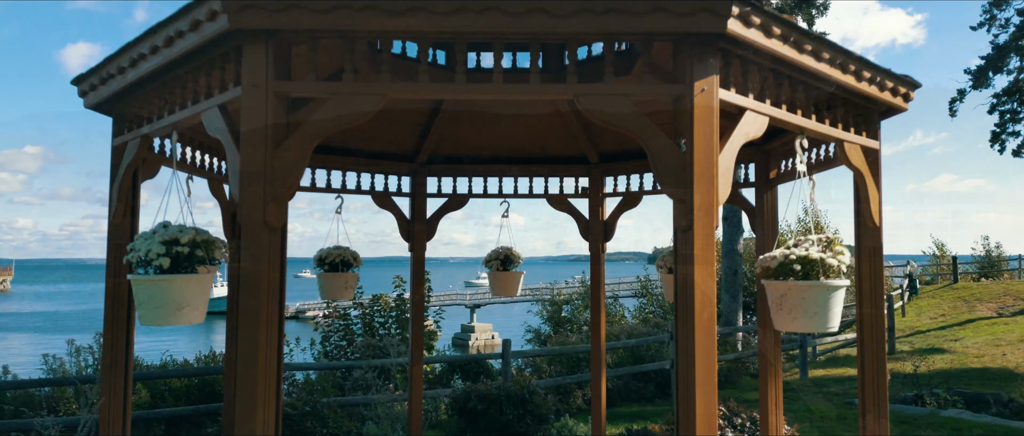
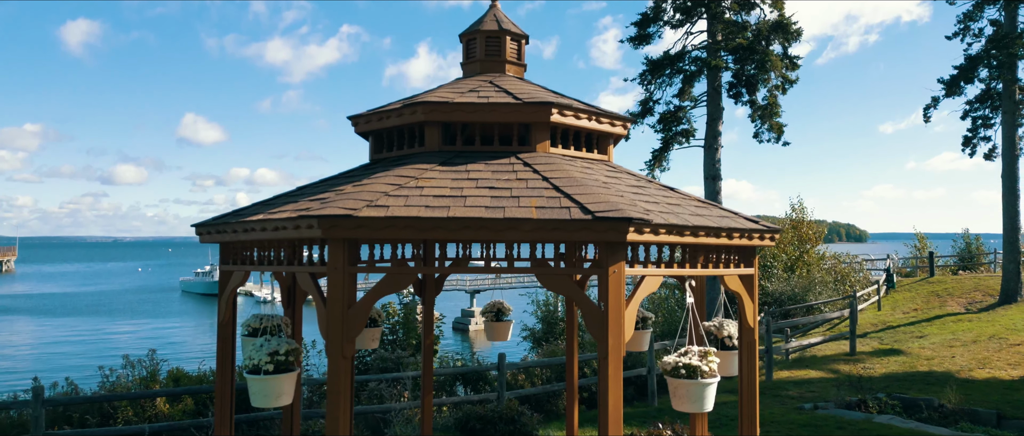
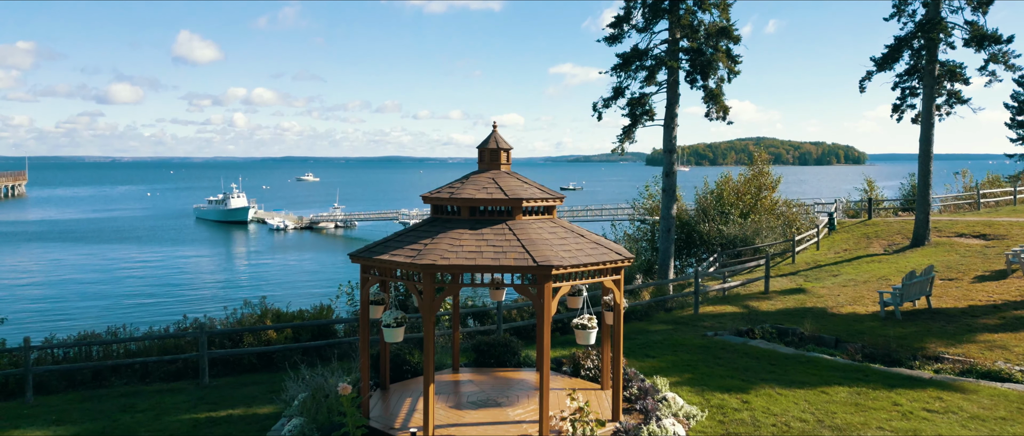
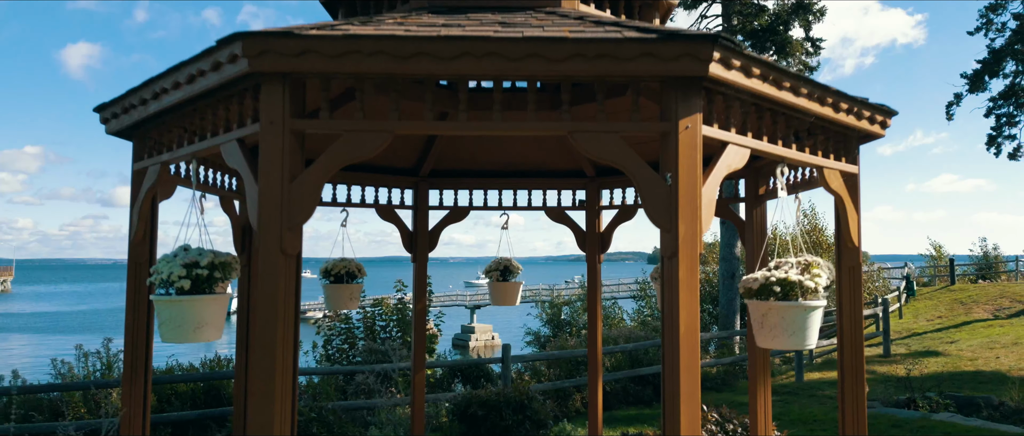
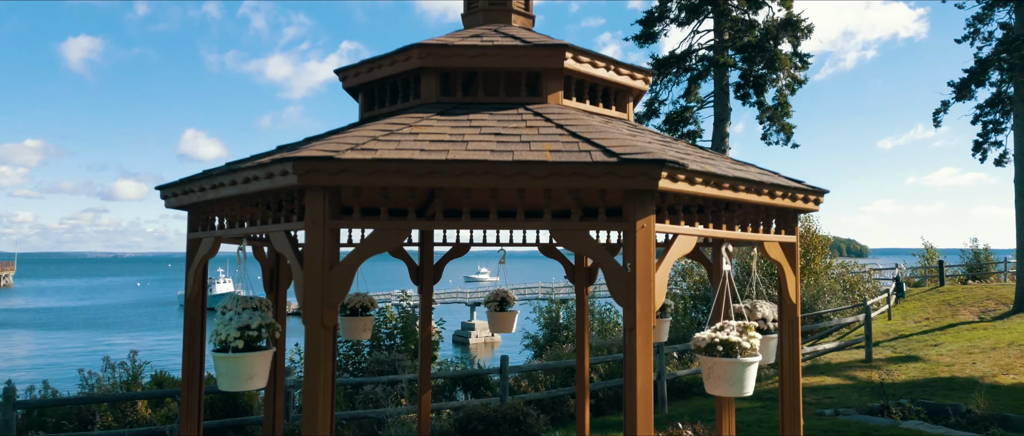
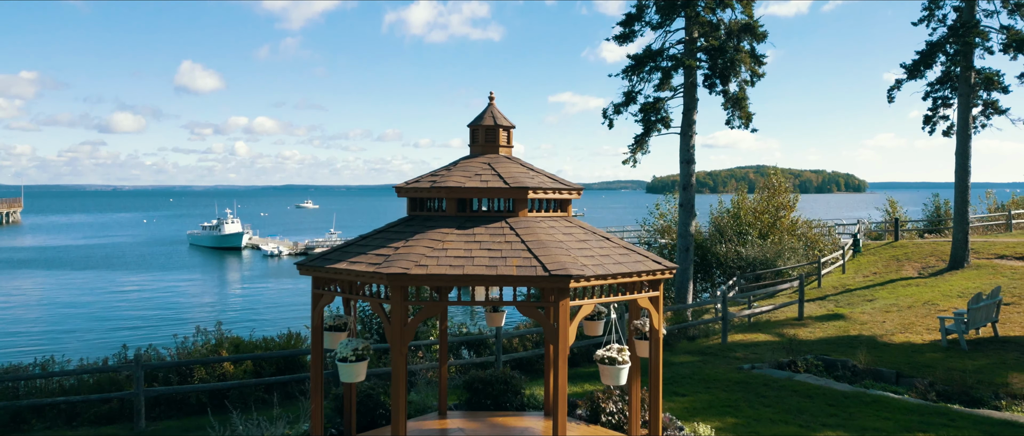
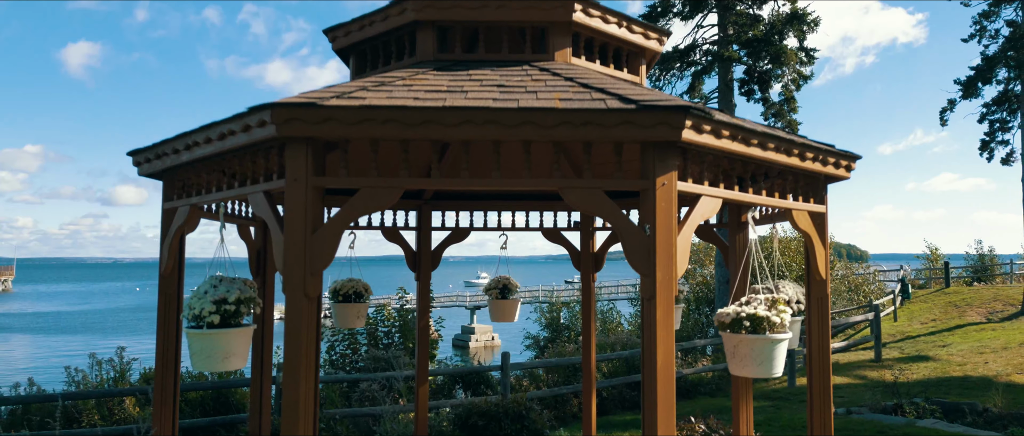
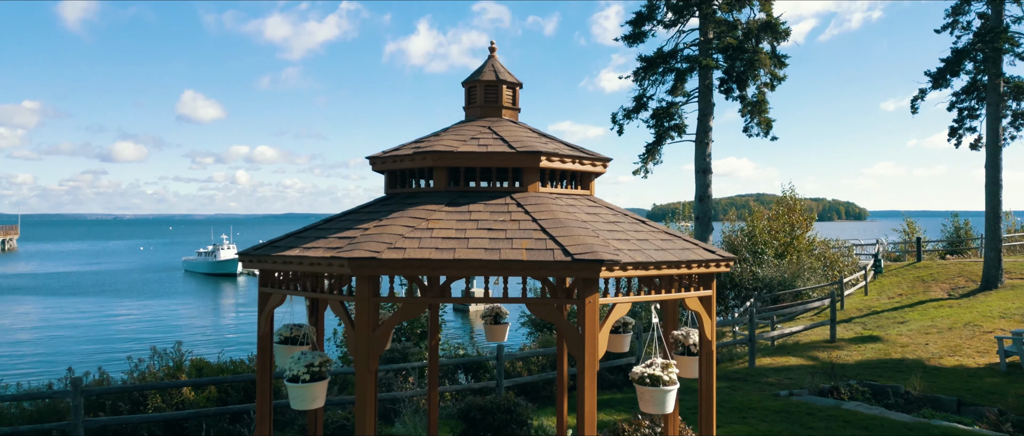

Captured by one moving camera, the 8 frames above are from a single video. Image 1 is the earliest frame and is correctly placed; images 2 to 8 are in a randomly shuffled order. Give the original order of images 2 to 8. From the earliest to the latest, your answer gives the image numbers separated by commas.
4, 7, 5, 2, 8, 6, 3
